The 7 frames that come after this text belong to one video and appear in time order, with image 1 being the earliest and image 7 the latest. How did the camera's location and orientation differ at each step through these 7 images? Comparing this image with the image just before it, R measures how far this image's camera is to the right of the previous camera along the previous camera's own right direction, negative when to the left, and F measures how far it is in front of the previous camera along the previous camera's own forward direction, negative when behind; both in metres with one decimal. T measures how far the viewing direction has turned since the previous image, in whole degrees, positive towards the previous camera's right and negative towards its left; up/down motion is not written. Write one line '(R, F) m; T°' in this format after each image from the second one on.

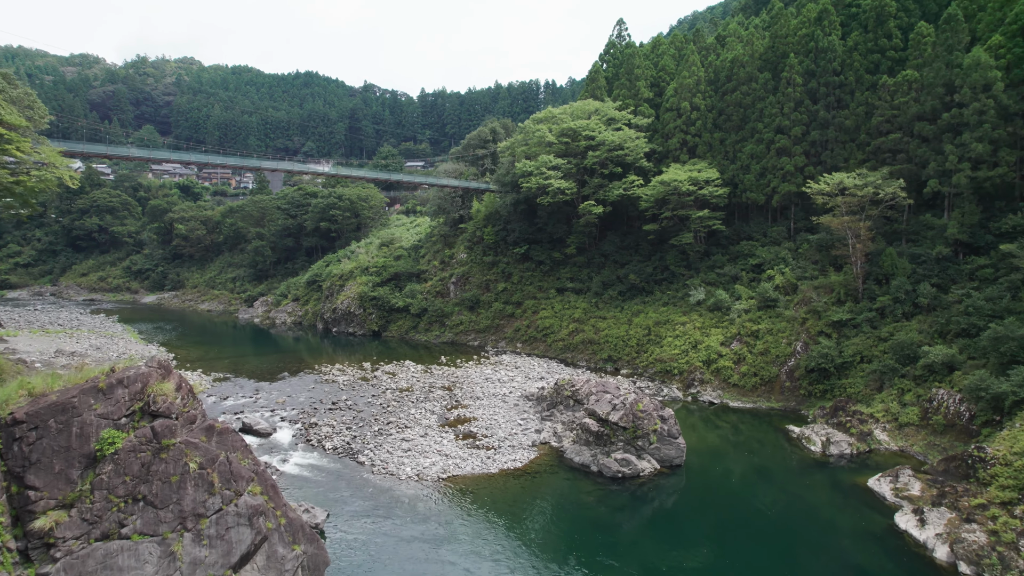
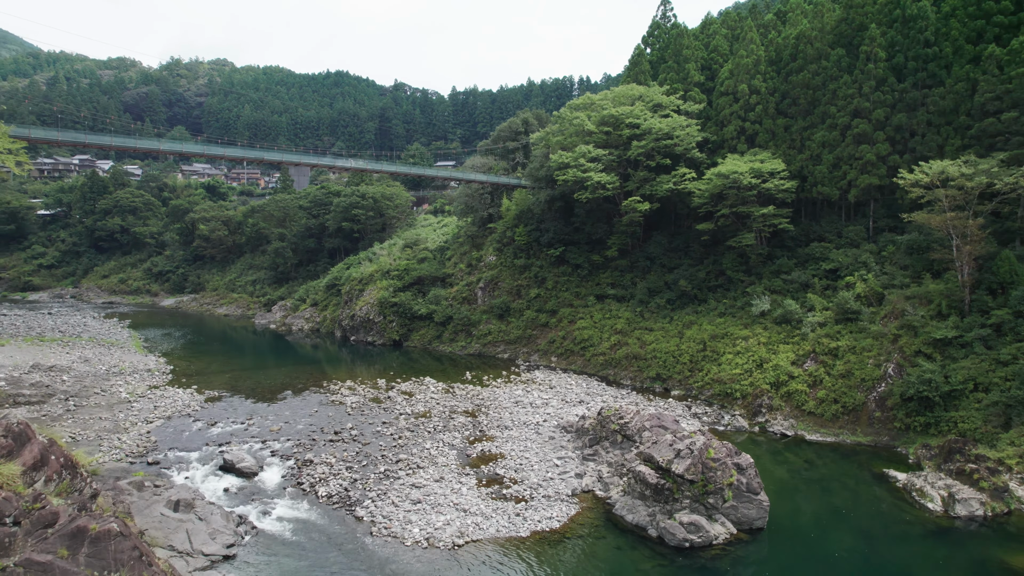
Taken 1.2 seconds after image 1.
(-0.1, +2.9) m; -3°
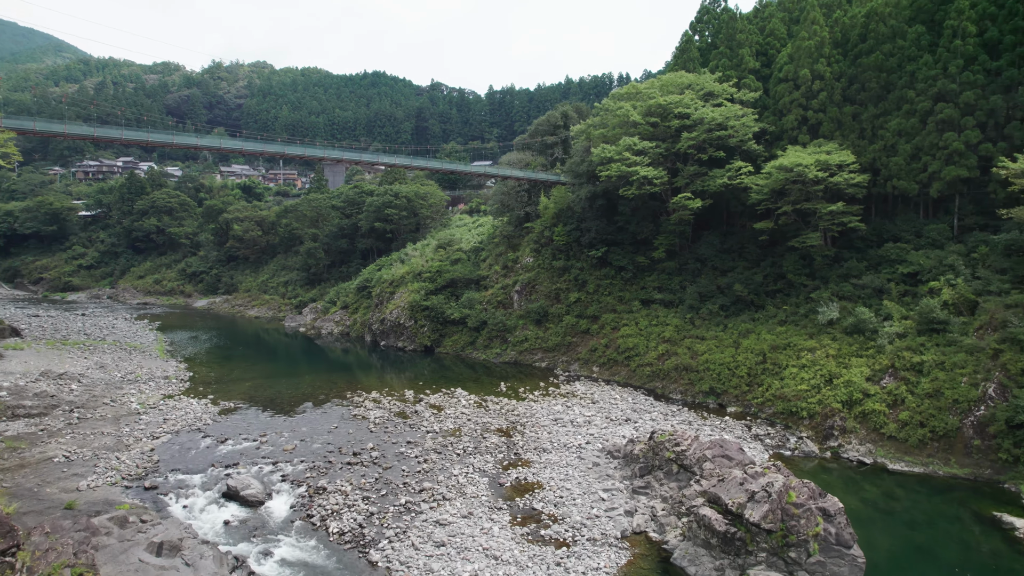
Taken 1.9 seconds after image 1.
(0.0, +1.7) m; -3°
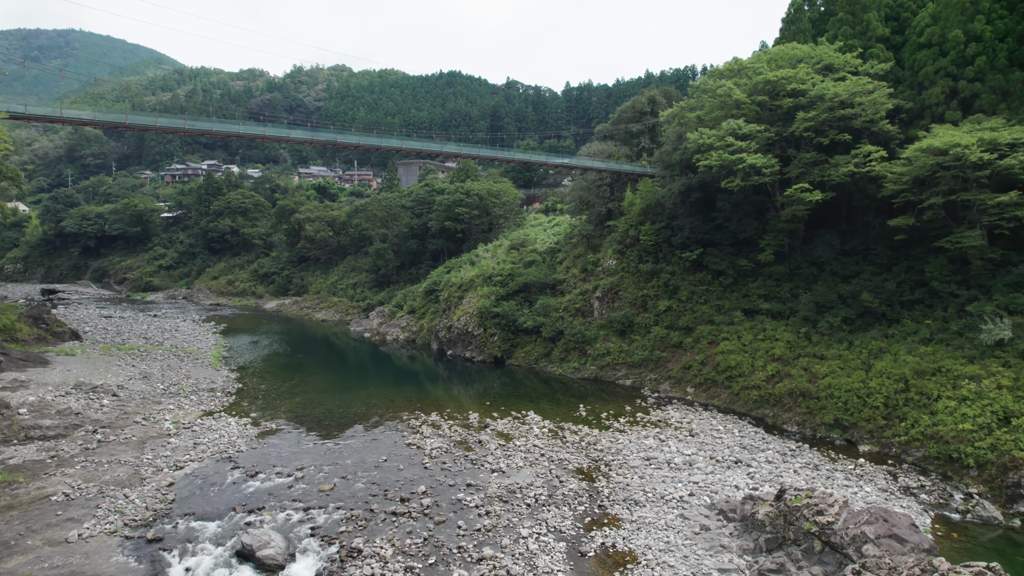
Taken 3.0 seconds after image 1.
(-0.2, +2.7) m; -6°
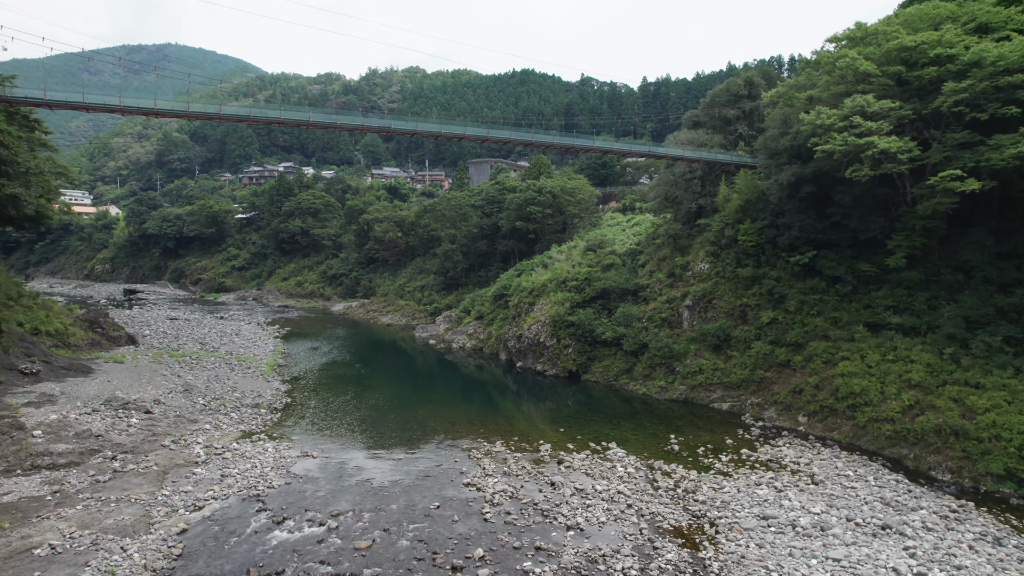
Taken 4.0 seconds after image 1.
(-0.1, +2.5) m; -6°
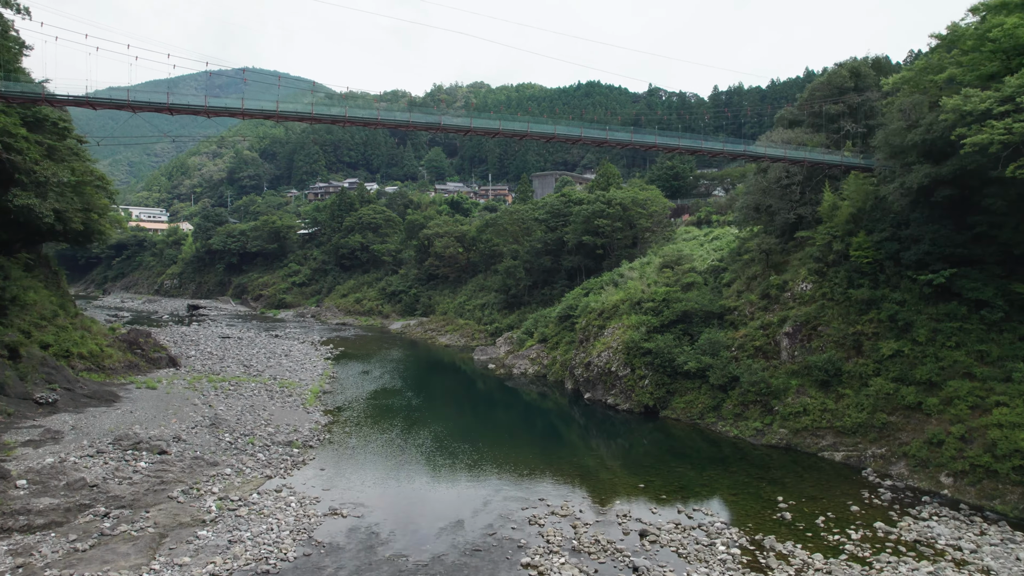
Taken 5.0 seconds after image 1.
(-0.1, +2.5) m; -5°
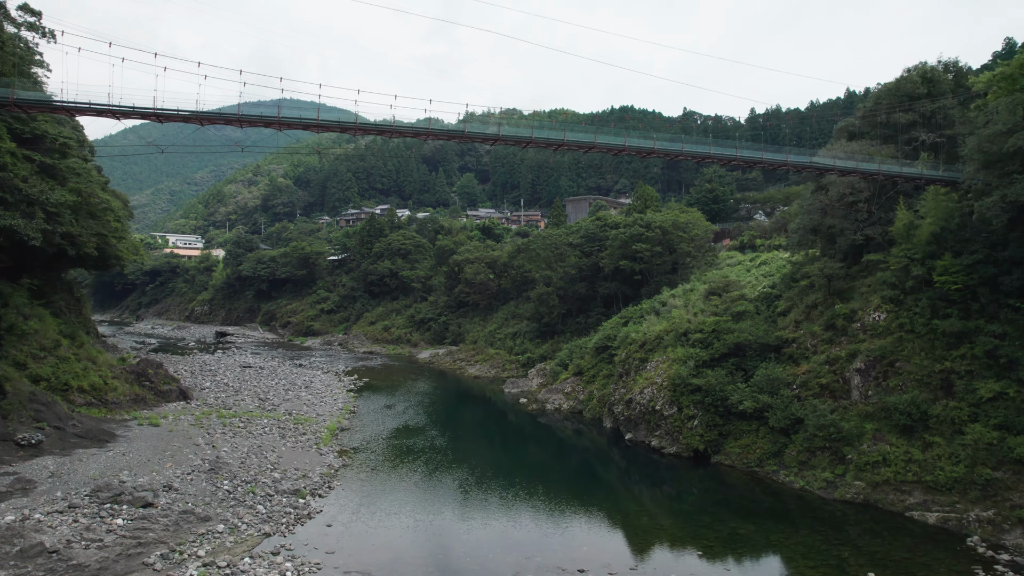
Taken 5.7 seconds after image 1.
(0.0, +1.8) m; -3°
